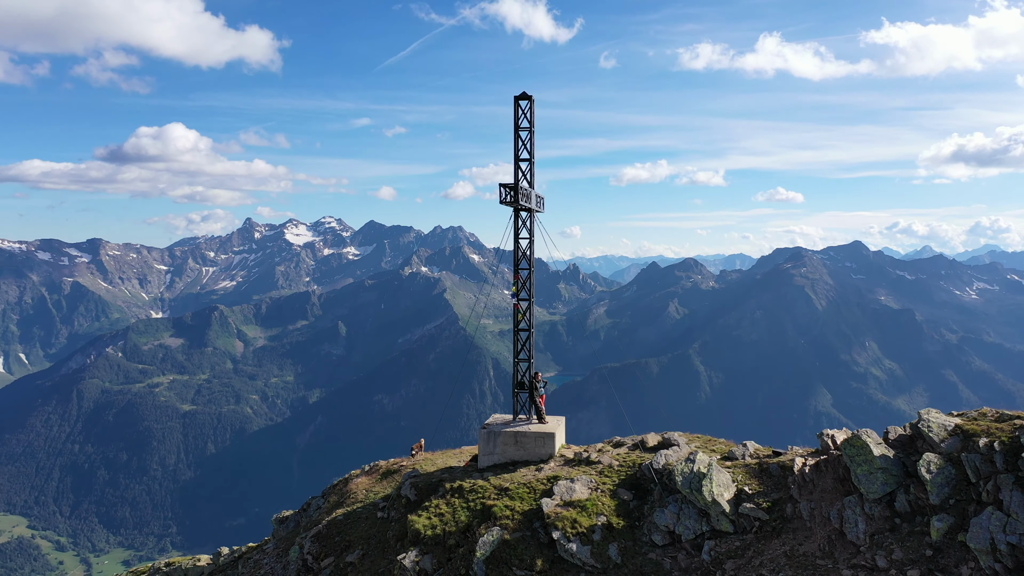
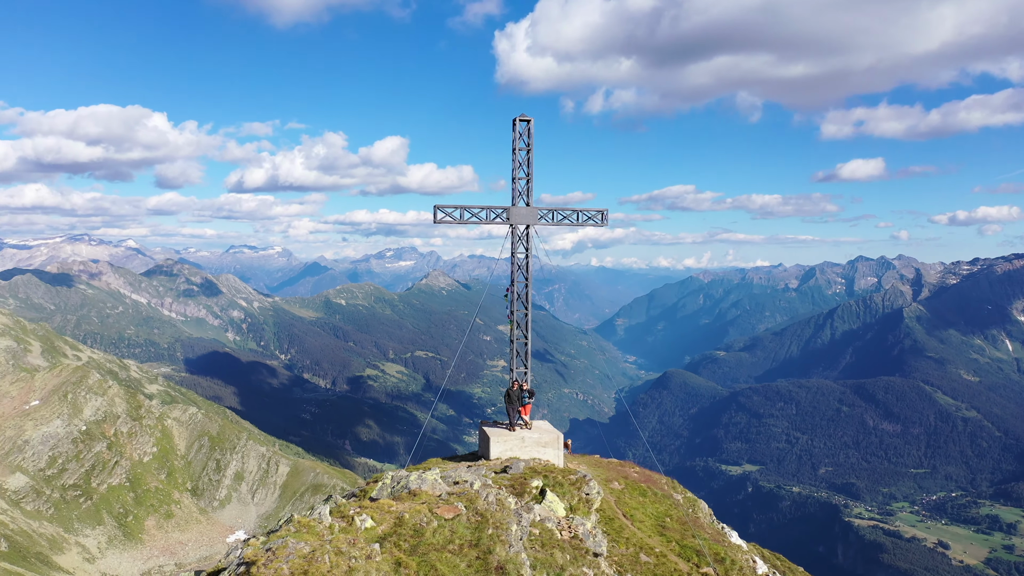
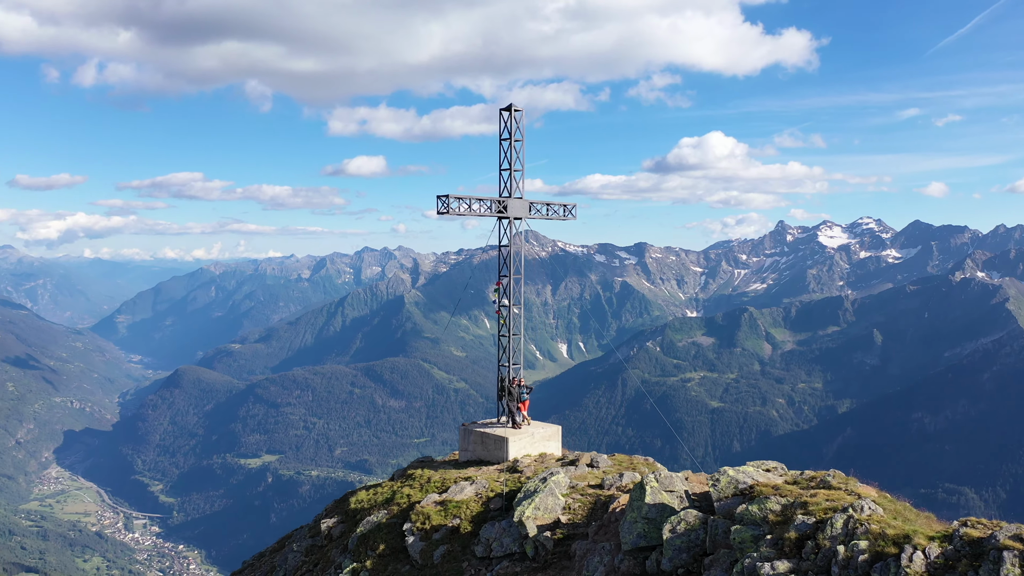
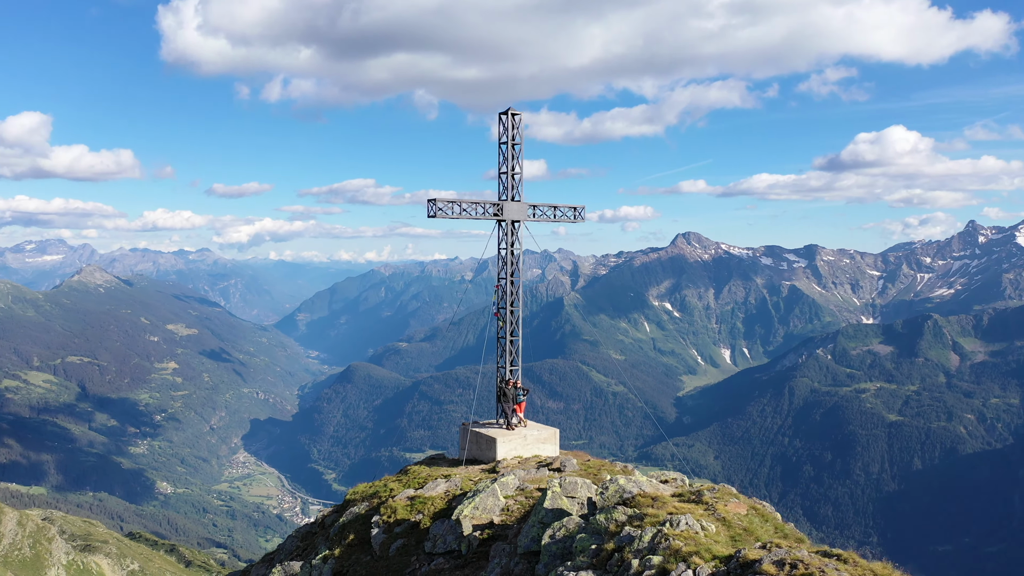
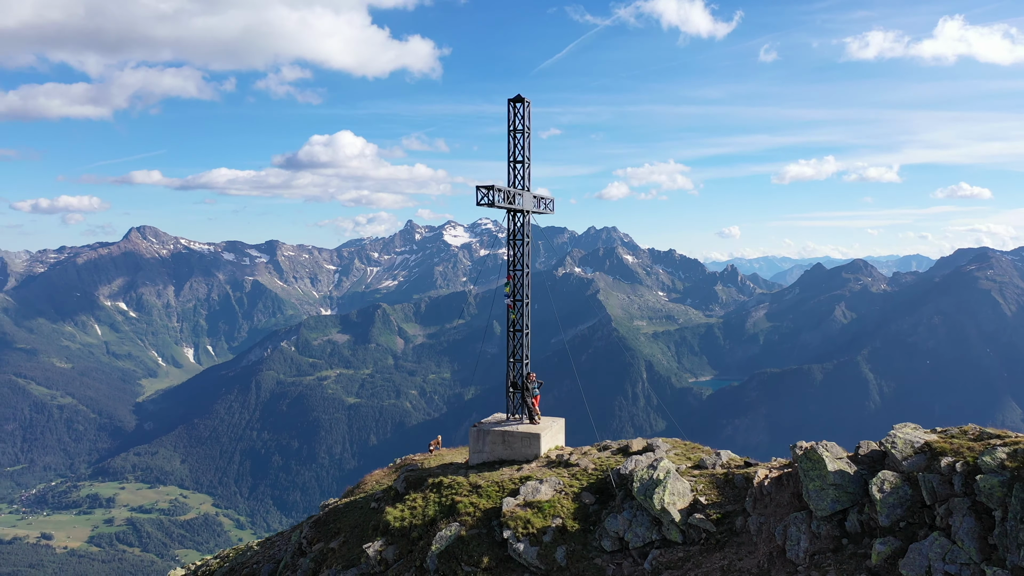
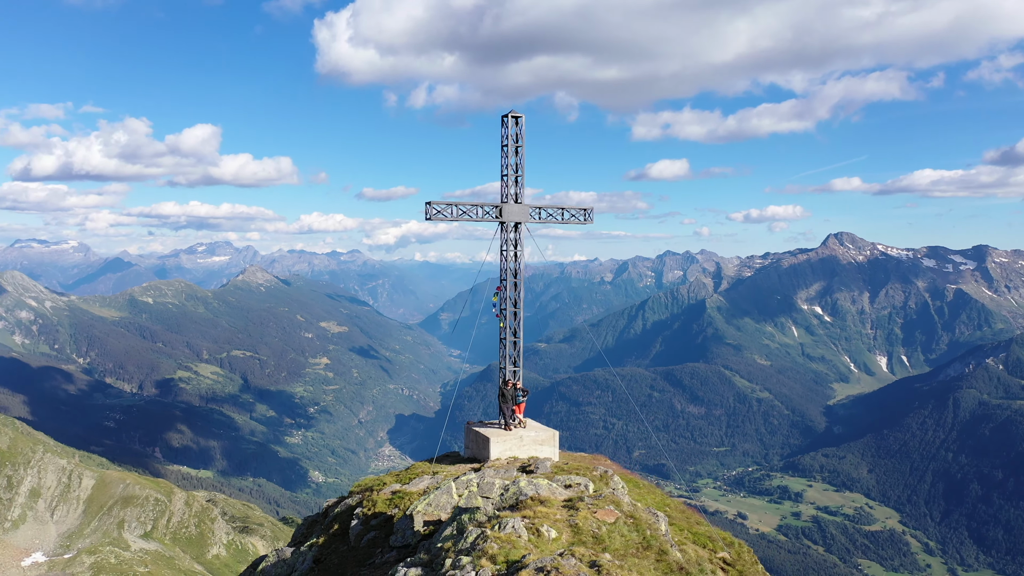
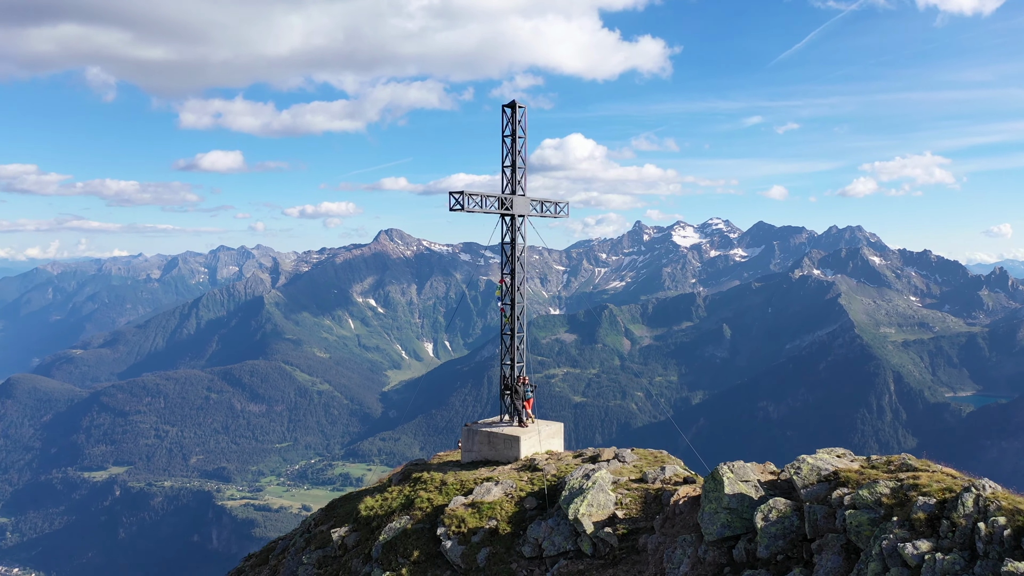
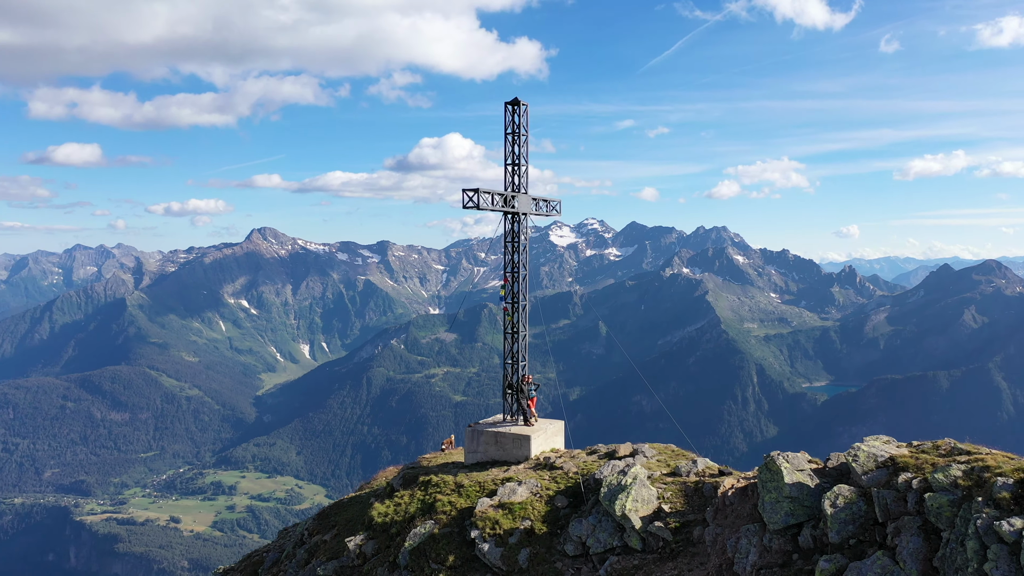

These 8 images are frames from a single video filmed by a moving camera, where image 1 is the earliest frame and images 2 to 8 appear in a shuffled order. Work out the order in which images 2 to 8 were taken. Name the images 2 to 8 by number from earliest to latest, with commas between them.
5, 8, 7, 3, 4, 6, 2
